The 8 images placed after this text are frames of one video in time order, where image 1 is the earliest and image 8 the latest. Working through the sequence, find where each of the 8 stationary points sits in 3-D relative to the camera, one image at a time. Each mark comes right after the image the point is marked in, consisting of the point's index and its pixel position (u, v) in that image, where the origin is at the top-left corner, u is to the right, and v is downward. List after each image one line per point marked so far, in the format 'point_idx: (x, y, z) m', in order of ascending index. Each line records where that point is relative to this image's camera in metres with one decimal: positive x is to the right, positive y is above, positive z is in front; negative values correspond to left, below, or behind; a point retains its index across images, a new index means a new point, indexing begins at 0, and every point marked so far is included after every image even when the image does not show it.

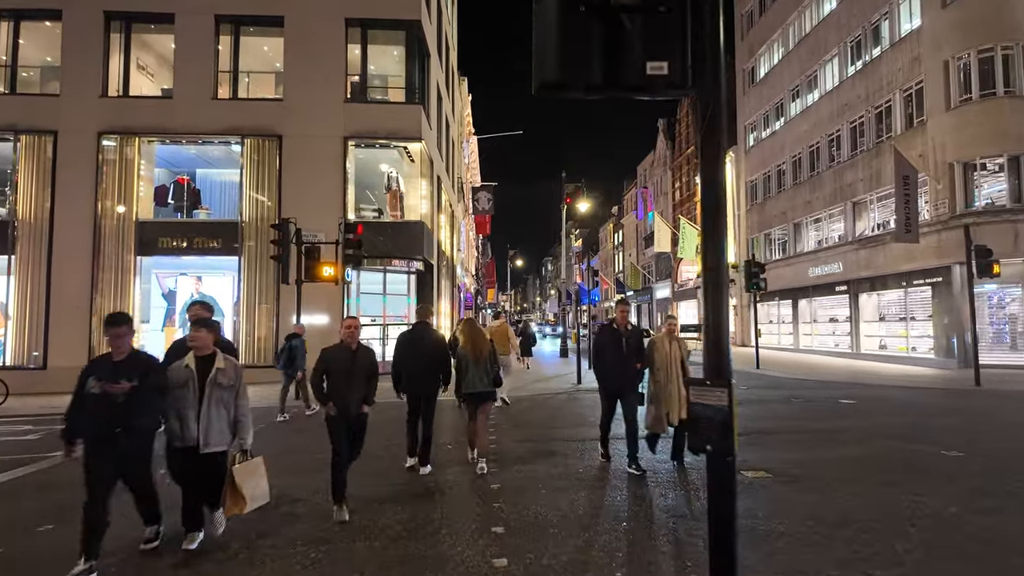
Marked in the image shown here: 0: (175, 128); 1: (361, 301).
0: (-10.6, +5.0, +18.3) m
1: (-5.0, -0.4, +19.1) m
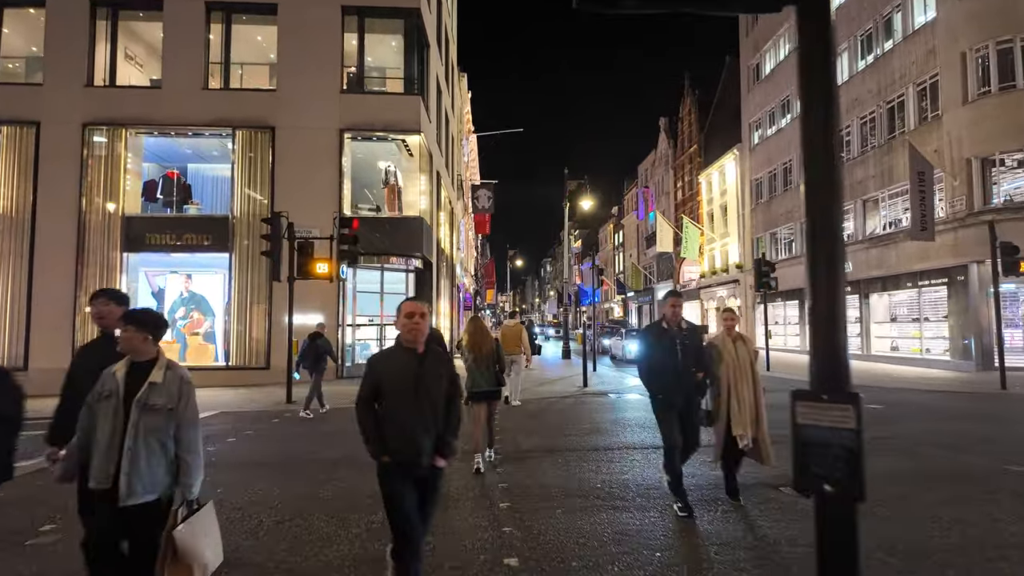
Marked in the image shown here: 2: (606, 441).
0: (-10.5, +5.1, +17.6) m
1: (-4.9, -0.4, +18.3) m
2: (+1.4, -2.2, +8.3) m
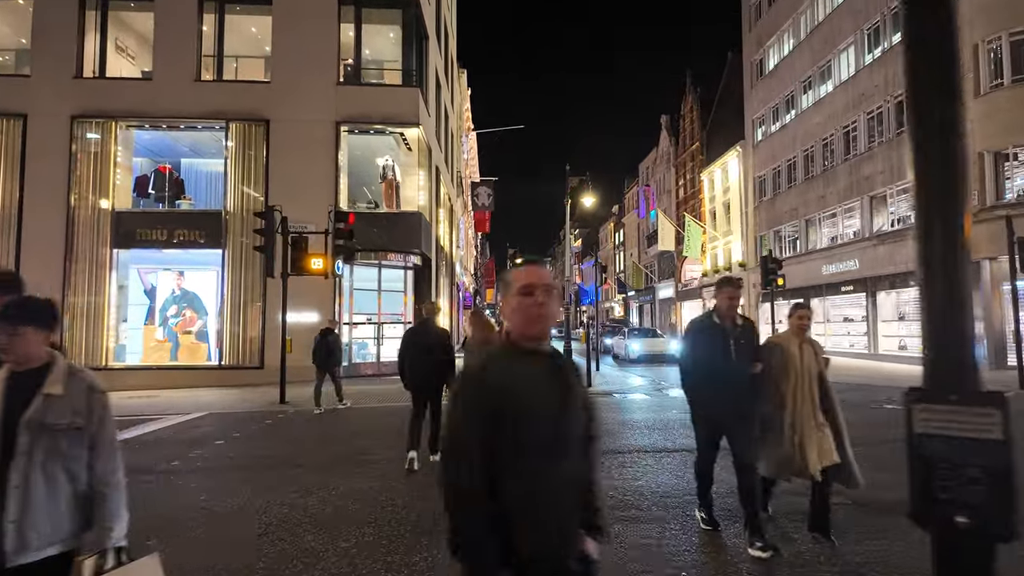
0: (-10.5, +5.2, +17.1) m
1: (-4.9, -0.3, +17.8) m
2: (+1.5, -2.1, +7.9) m
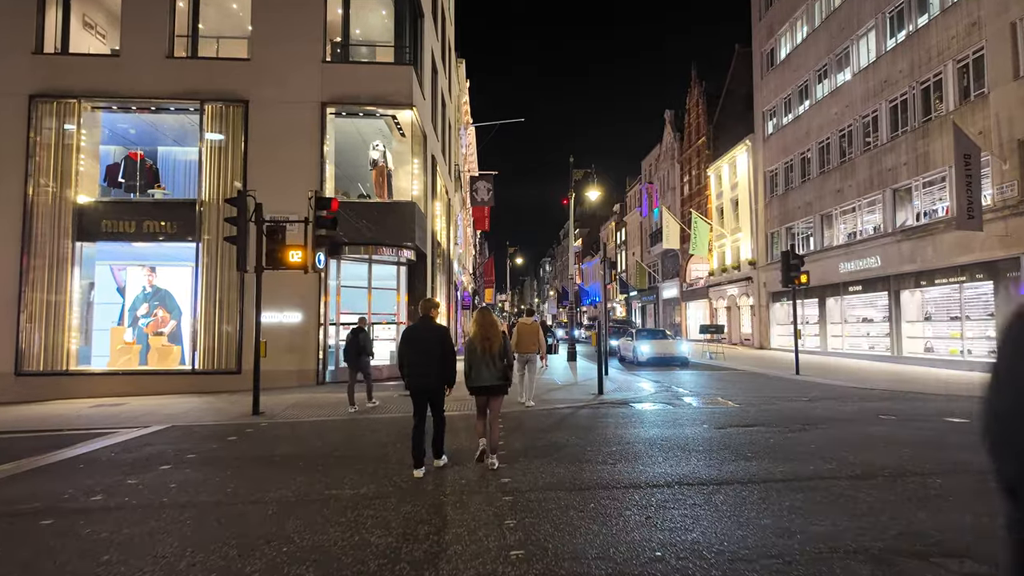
0: (-10.4, +5.2, +15.6) m
1: (-4.8, -0.2, +16.4) m
2: (+1.6, -2.0, +6.4) m
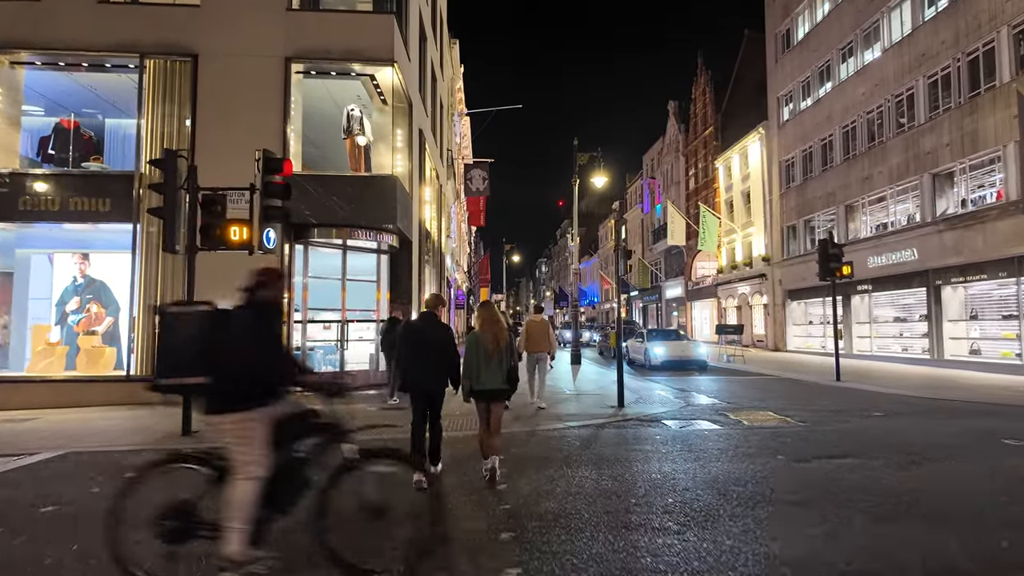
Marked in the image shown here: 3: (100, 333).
0: (-10.4, +5.5, +13.1) m
1: (-4.8, 0.0, +13.9) m
2: (+1.6, -1.8, +3.9) m
3: (-9.2, -1.0, +13.0) m
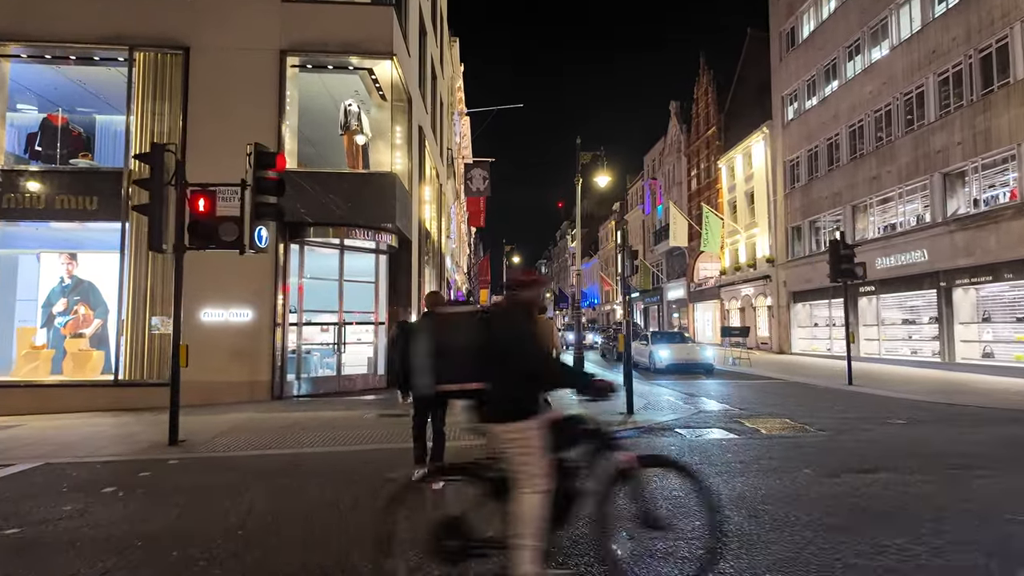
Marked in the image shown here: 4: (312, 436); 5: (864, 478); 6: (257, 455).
0: (-10.4, +5.4, +12.6) m
1: (-4.7, -0.1, +13.4) m
2: (+1.7, -1.8, +3.5) m
3: (-9.2, -1.0, +12.6) m
4: (-3.1, -2.3, +9.0) m
5: (+3.6, -1.9, +6.0) m
6: (-3.5, -2.3, +8.0) m
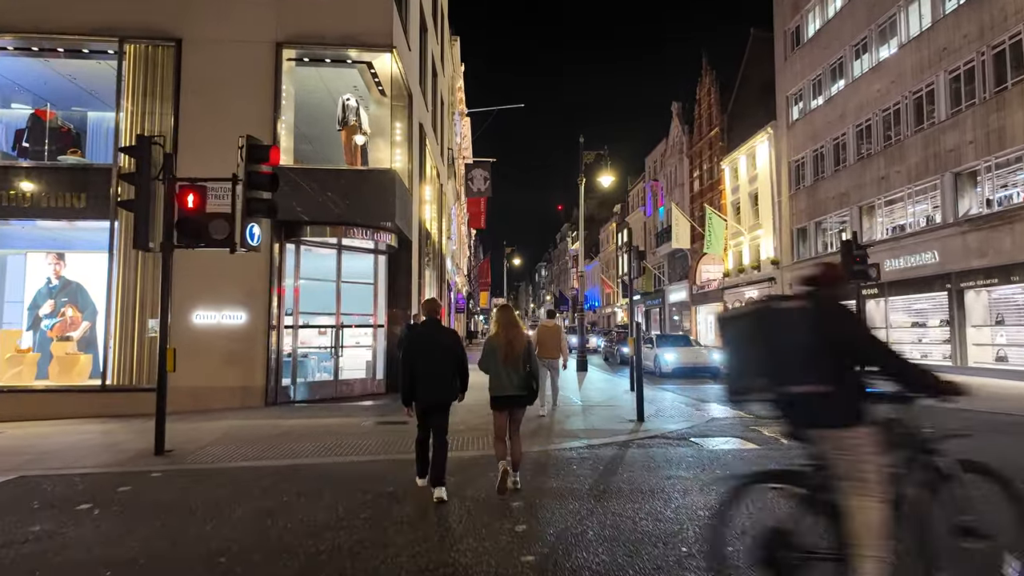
0: (-10.3, +5.4, +12.2) m
1: (-4.7, -0.1, +12.9) m
2: (+1.8, -1.8, +3.0) m
3: (-9.1, -1.0, +12.1) m
4: (-3.0, -2.3, +8.5) m
5: (+3.7, -1.9, +5.5) m
6: (-3.4, -2.3, +7.5) m
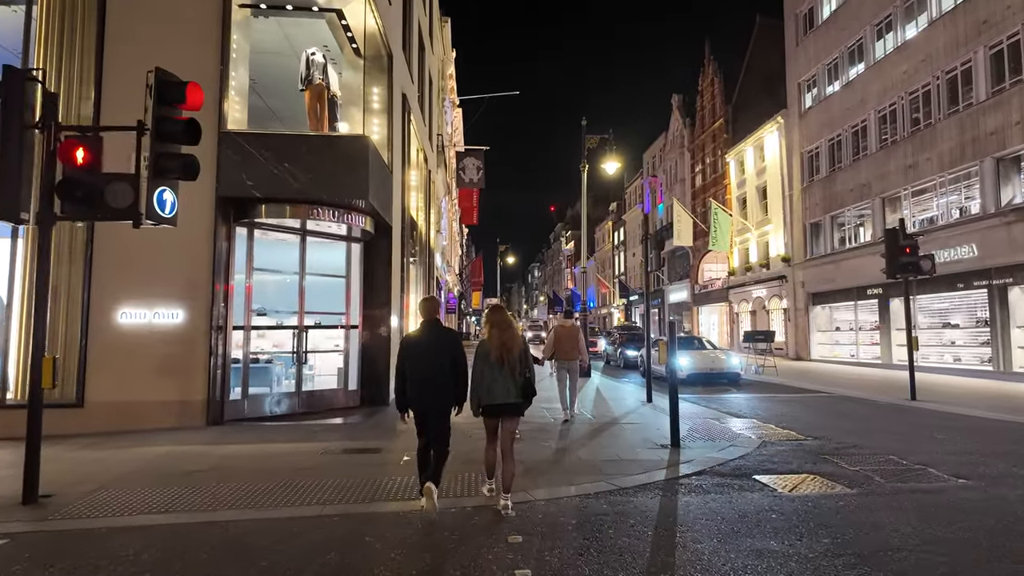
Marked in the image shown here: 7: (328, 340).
0: (-10.3, +5.6, +9.9) m
1: (-4.7, 0.0, +10.8) m
2: (+1.9, -1.6, +0.9) m
3: (-9.1, -0.9, +9.8) m
4: (-3.0, -2.2, +6.4) m
5: (+3.8, -1.8, +3.5) m
6: (-3.4, -2.1, +5.4) m
7: (-3.7, -1.0, +11.9) m
